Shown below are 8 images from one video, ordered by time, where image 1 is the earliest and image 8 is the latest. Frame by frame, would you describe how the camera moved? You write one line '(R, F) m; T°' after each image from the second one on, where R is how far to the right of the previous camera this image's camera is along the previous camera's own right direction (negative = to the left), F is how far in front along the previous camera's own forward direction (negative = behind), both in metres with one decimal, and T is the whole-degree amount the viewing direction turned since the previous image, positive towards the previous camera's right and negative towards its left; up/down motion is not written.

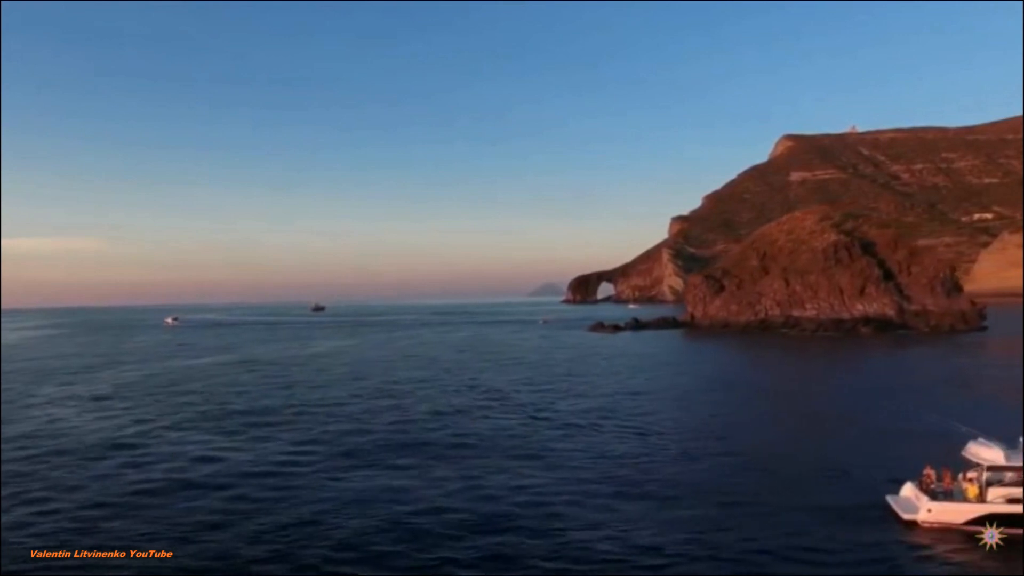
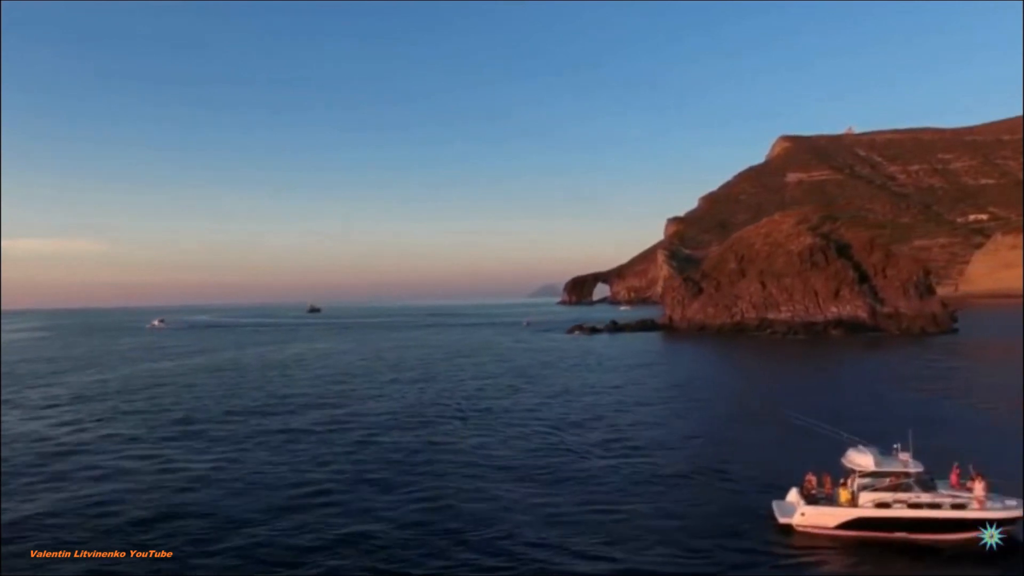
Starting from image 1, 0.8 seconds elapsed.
(+1.3, -0.2) m; 0°
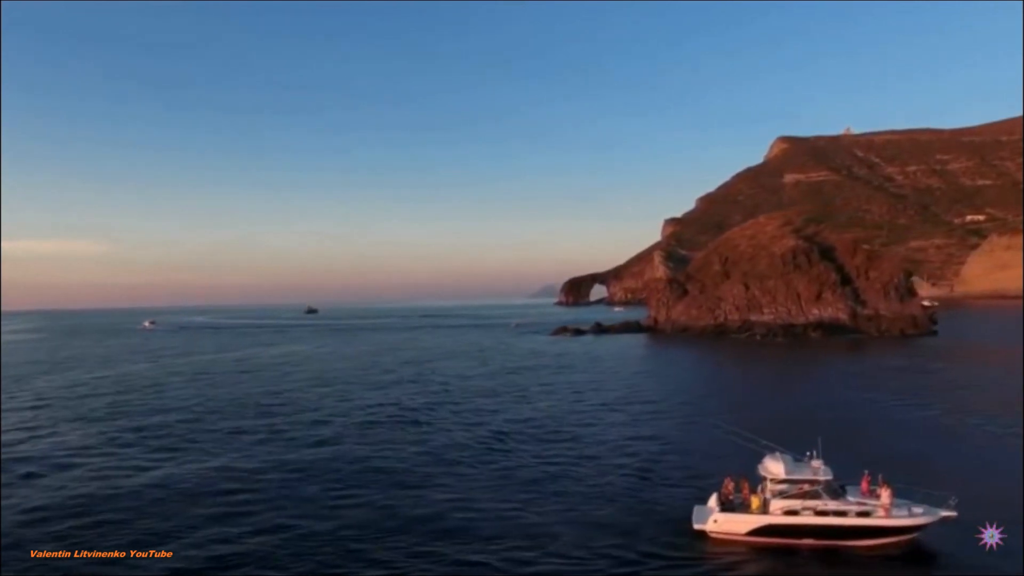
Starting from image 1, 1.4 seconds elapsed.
(+1.0, -0.1) m; 0°
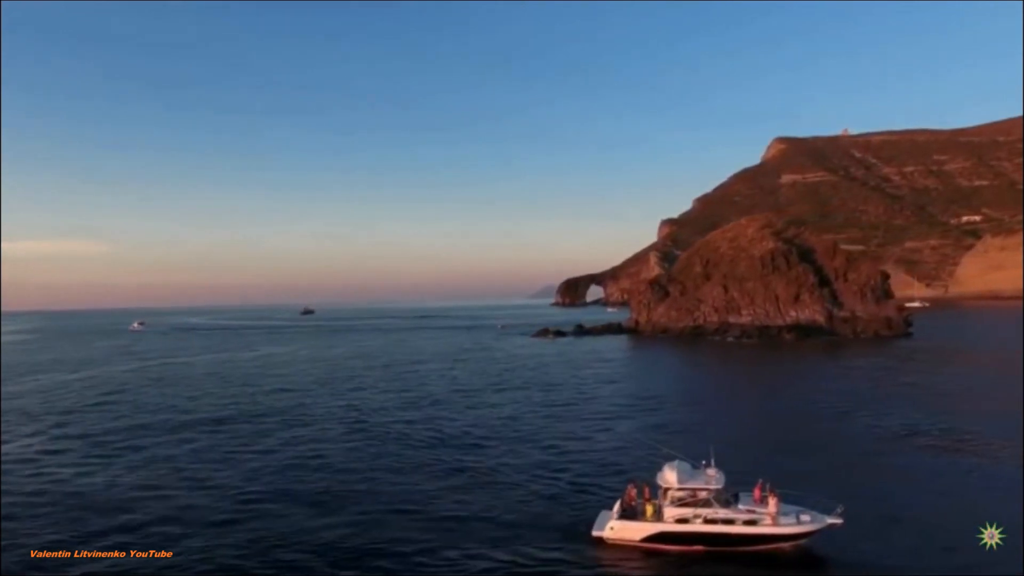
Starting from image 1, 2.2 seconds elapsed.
(+1.2, -0.1) m; 0°
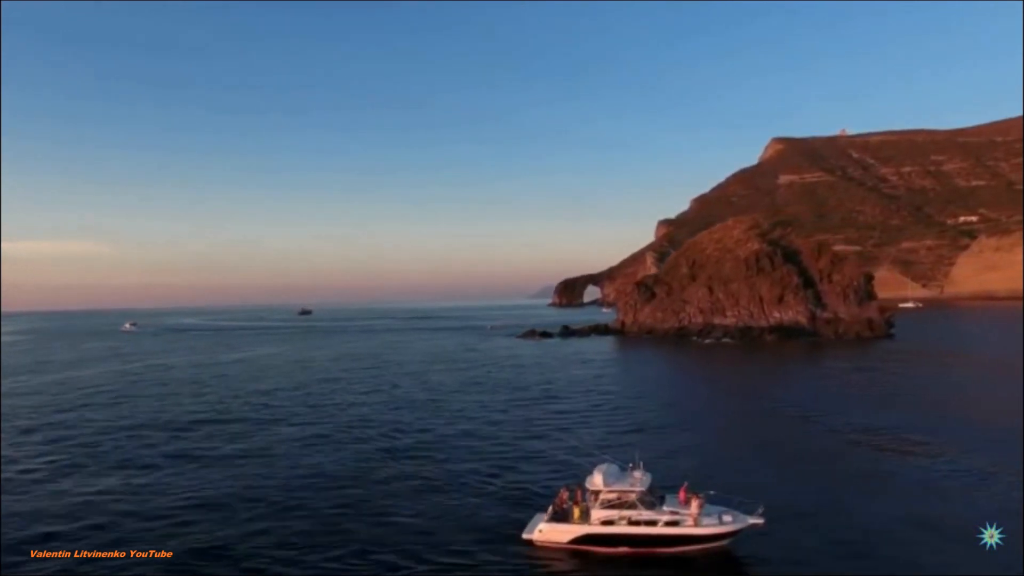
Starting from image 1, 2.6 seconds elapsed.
(+0.8, -0.1) m; 0°
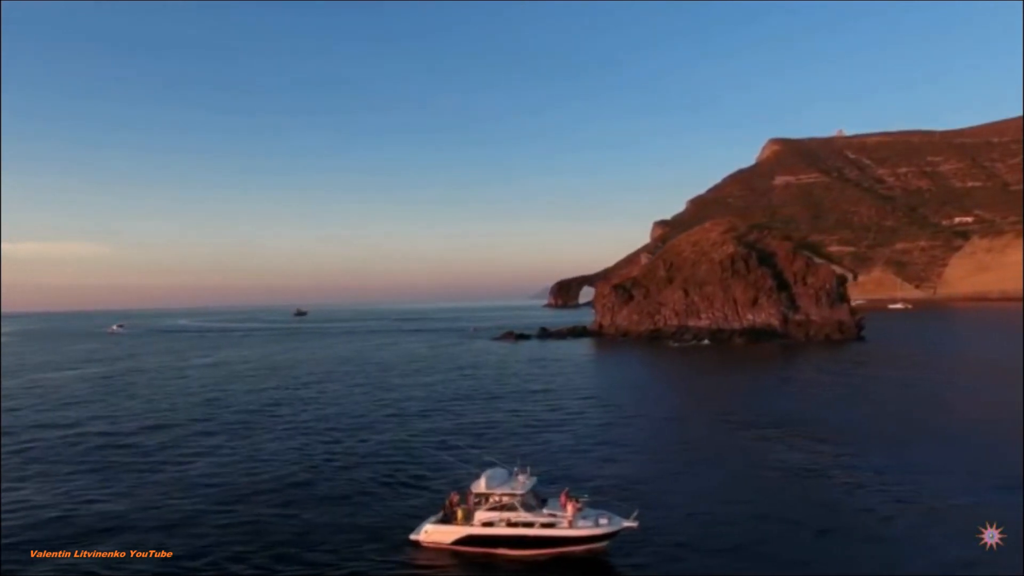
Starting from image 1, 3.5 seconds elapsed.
(+1.3, -0.2) m; 0°
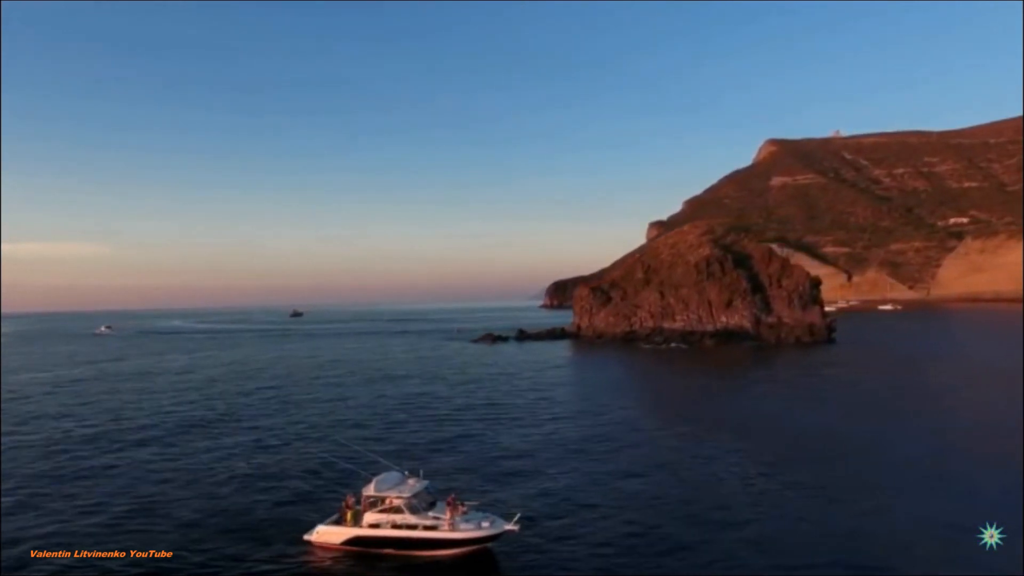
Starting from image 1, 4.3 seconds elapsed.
(+1.3, -0.3) m; 0°
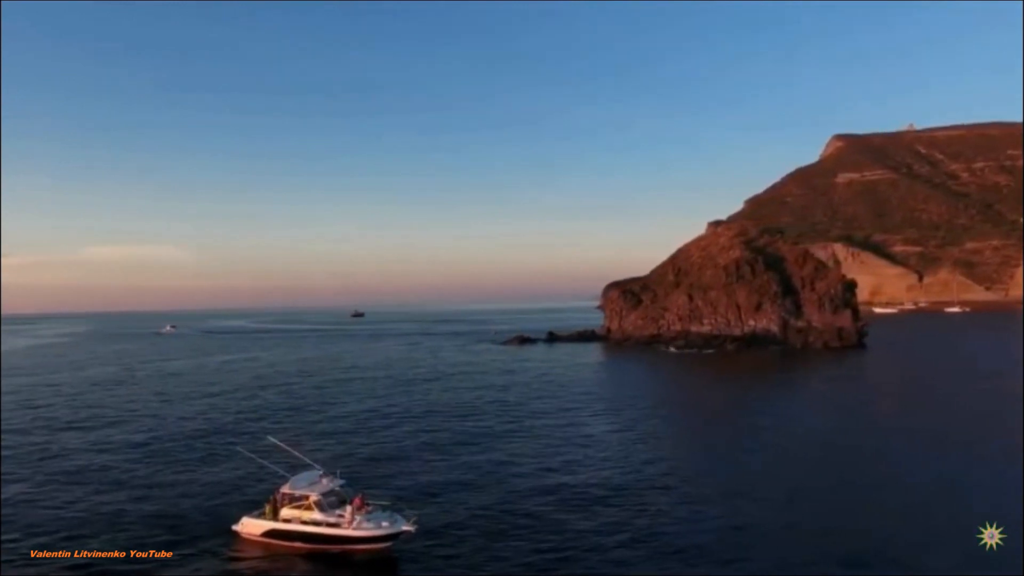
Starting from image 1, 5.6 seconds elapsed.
(+2.1, -0.4) m; -5°
